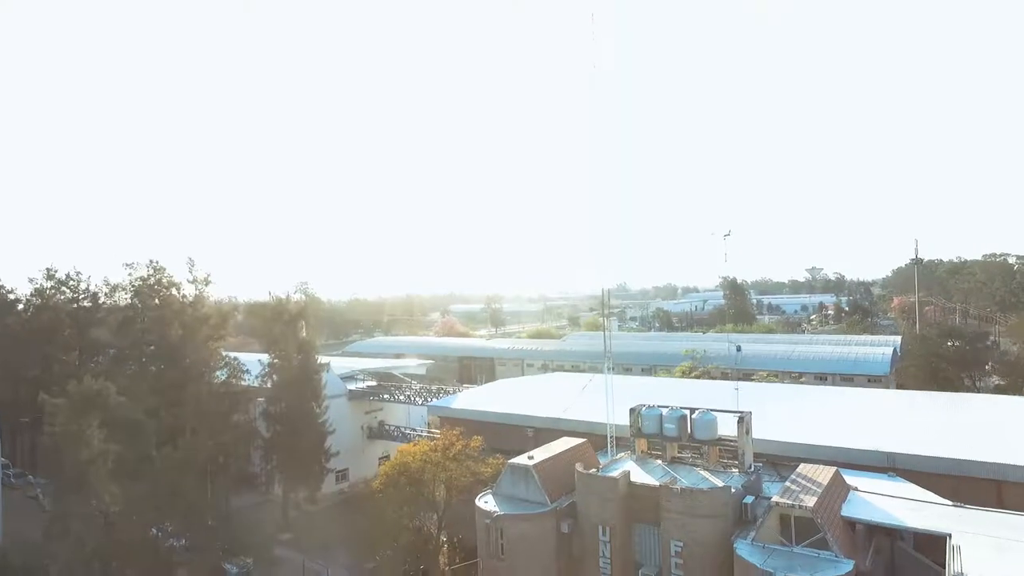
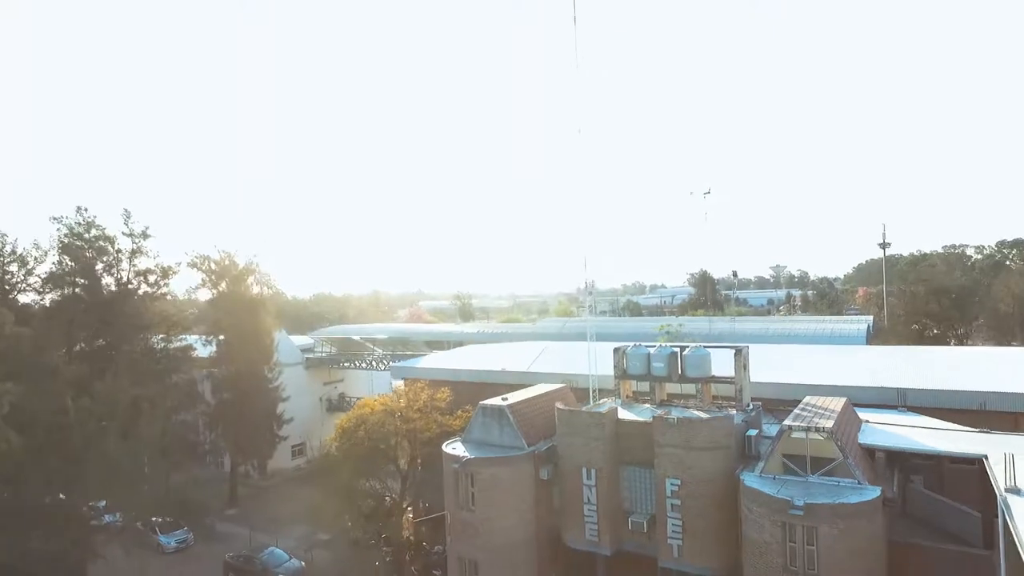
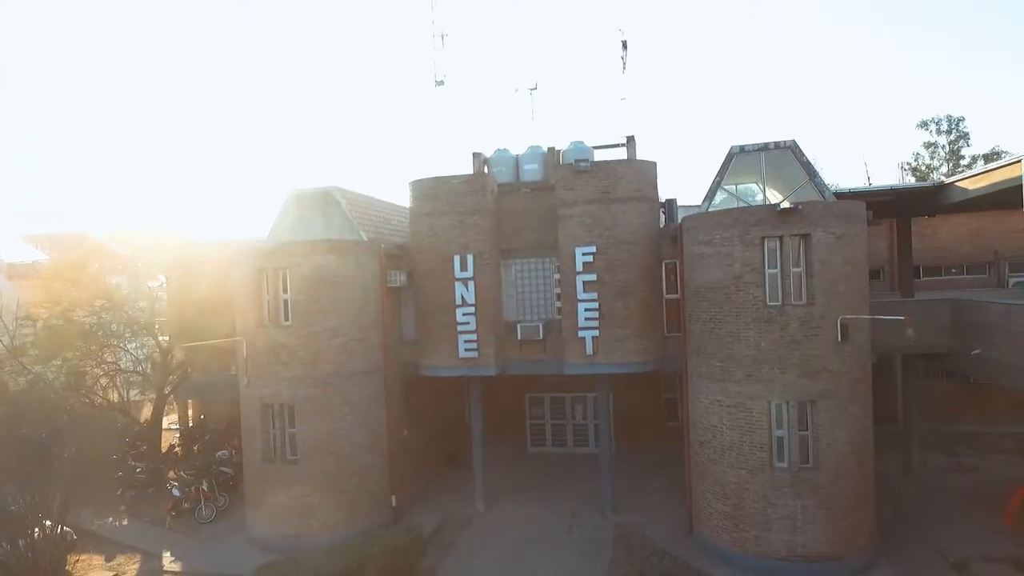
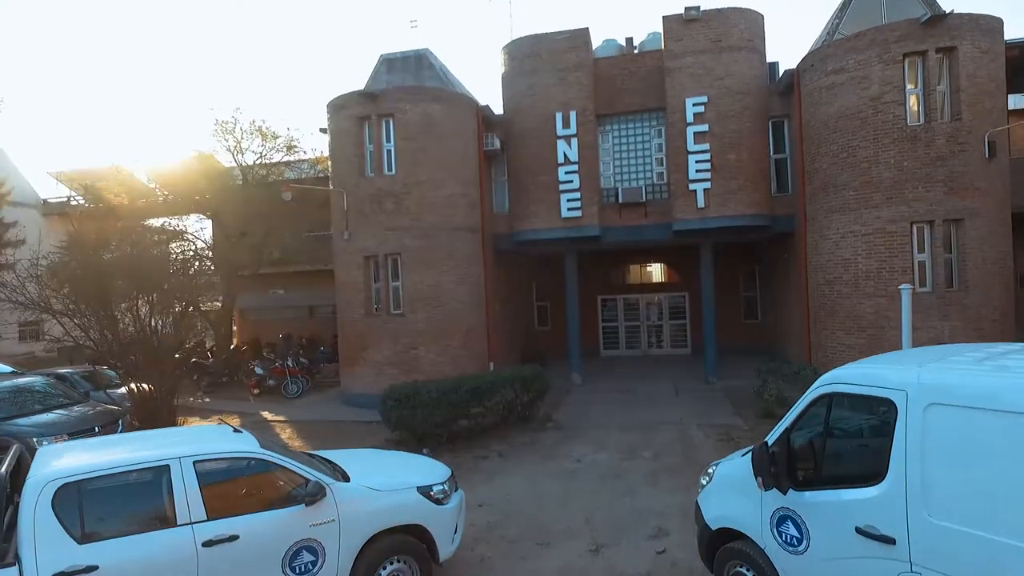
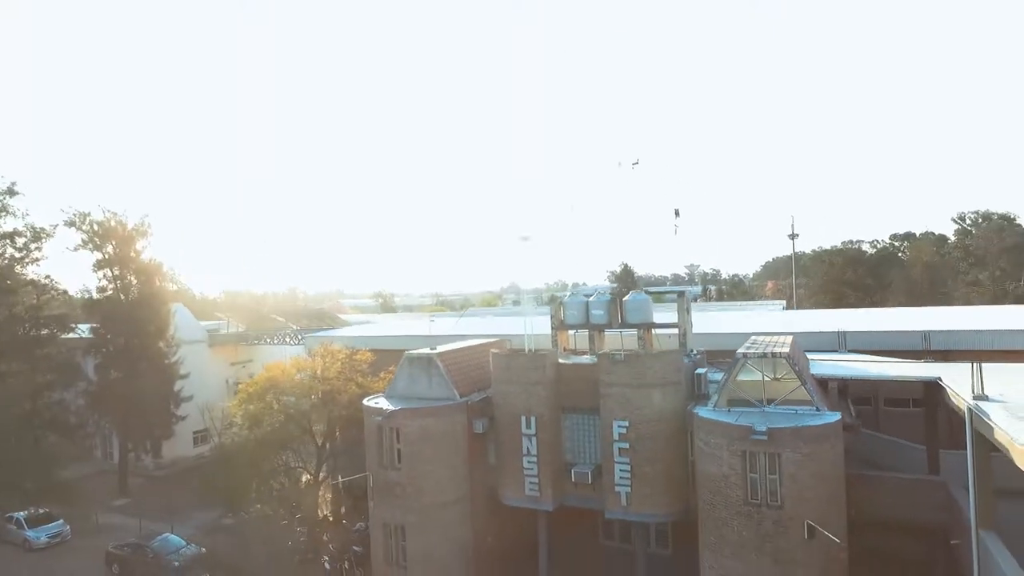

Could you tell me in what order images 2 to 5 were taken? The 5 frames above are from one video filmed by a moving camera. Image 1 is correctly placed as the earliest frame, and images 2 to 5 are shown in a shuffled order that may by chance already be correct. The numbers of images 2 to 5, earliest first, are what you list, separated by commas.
2, 5, 3, 4
